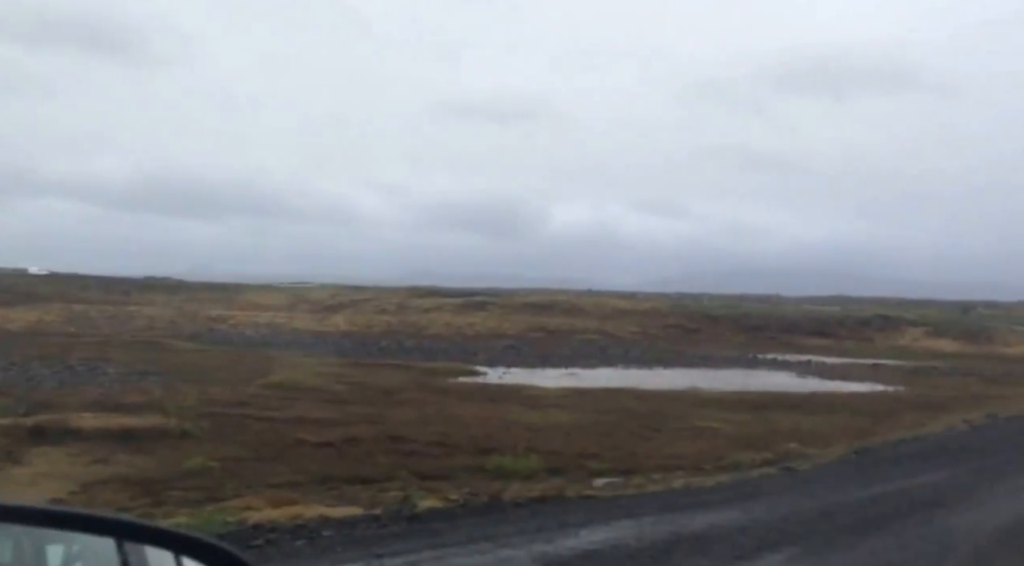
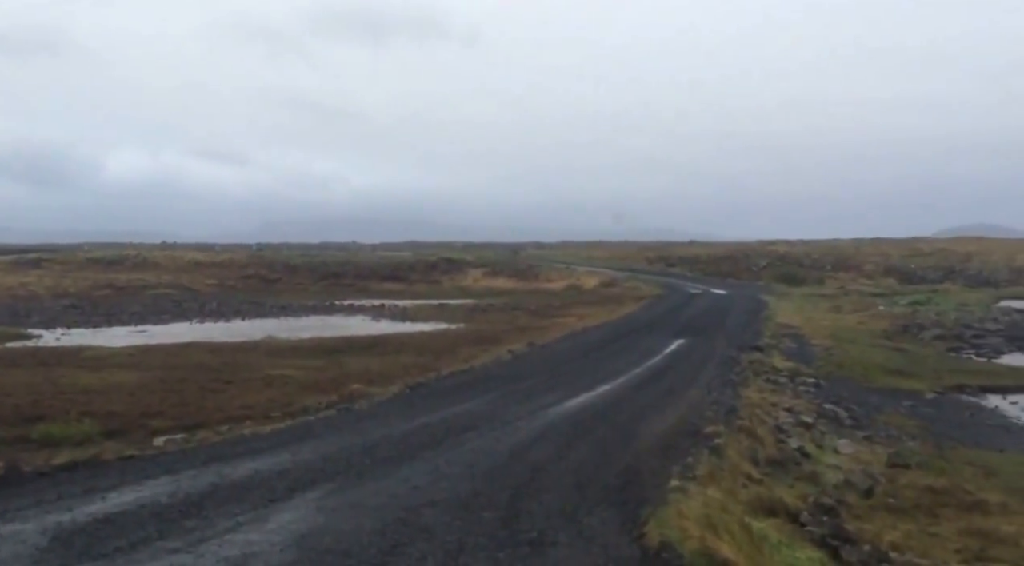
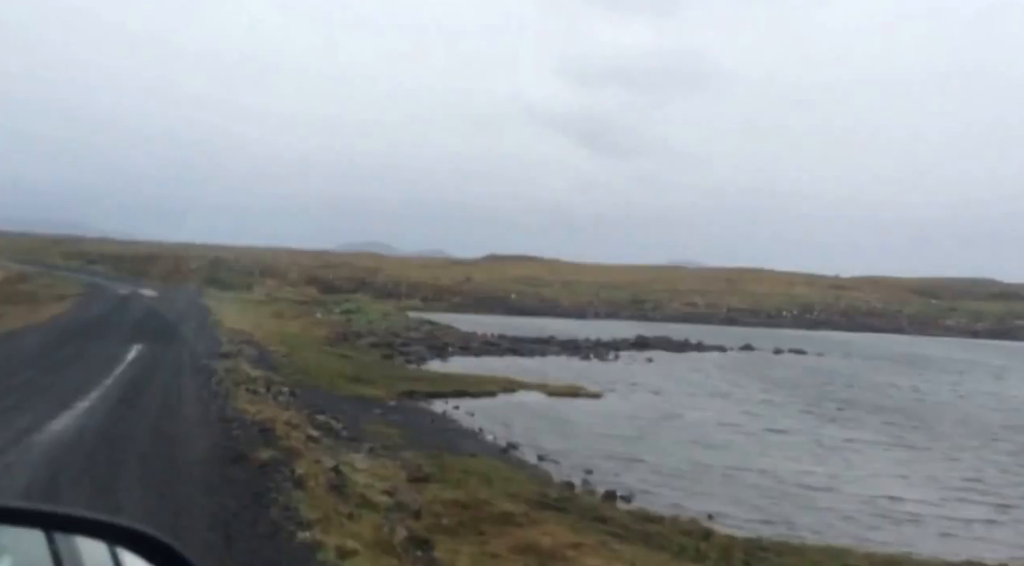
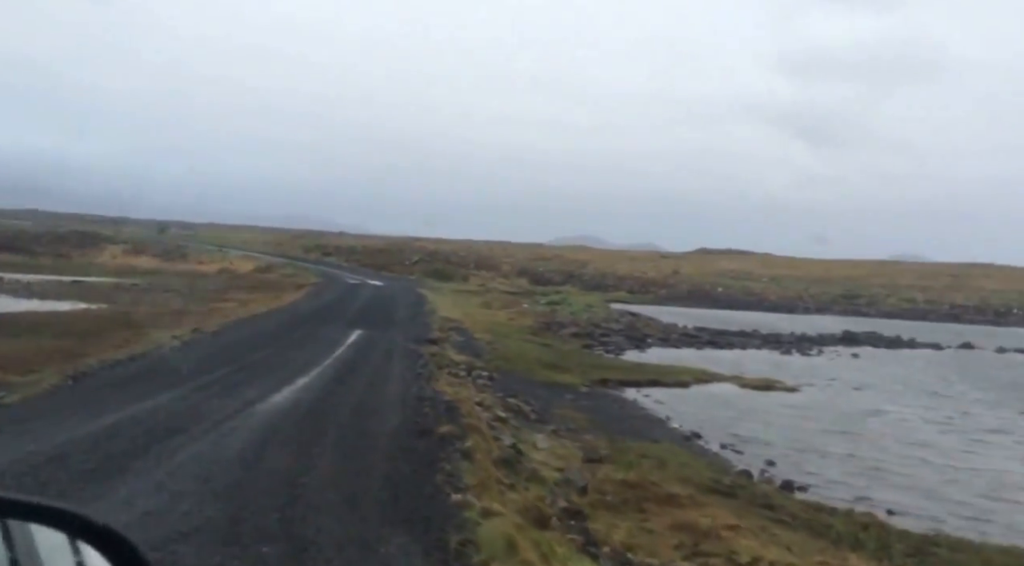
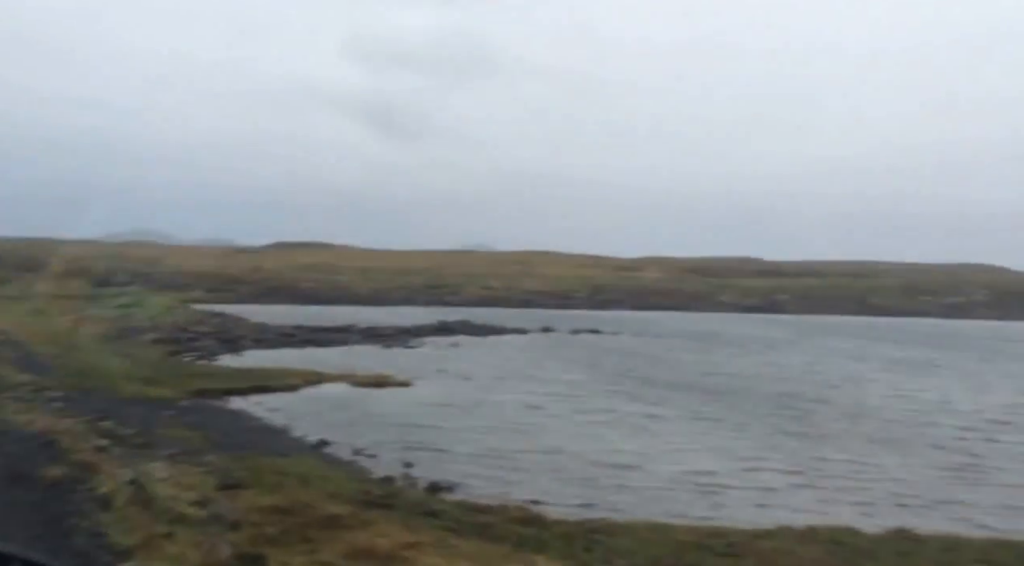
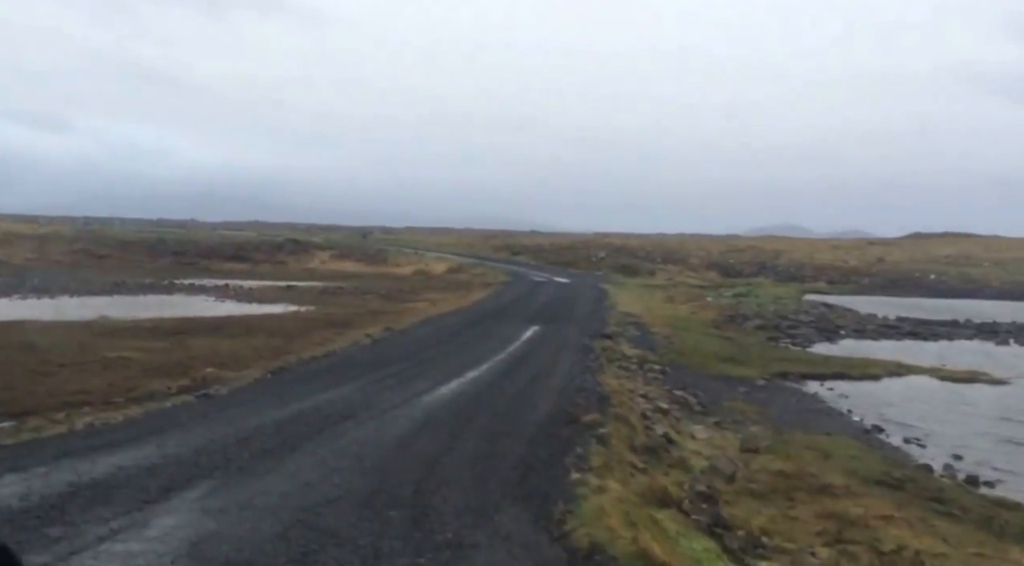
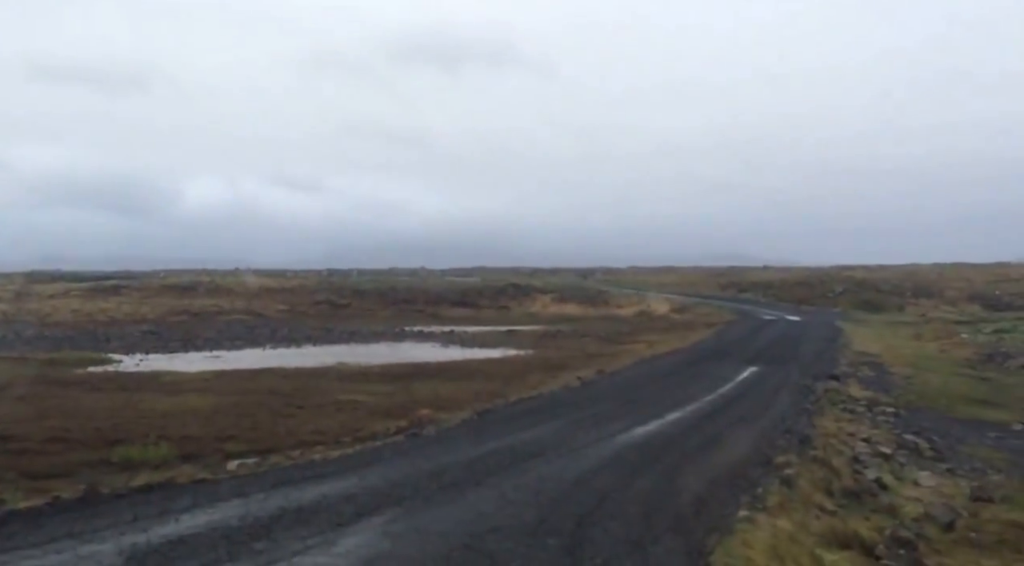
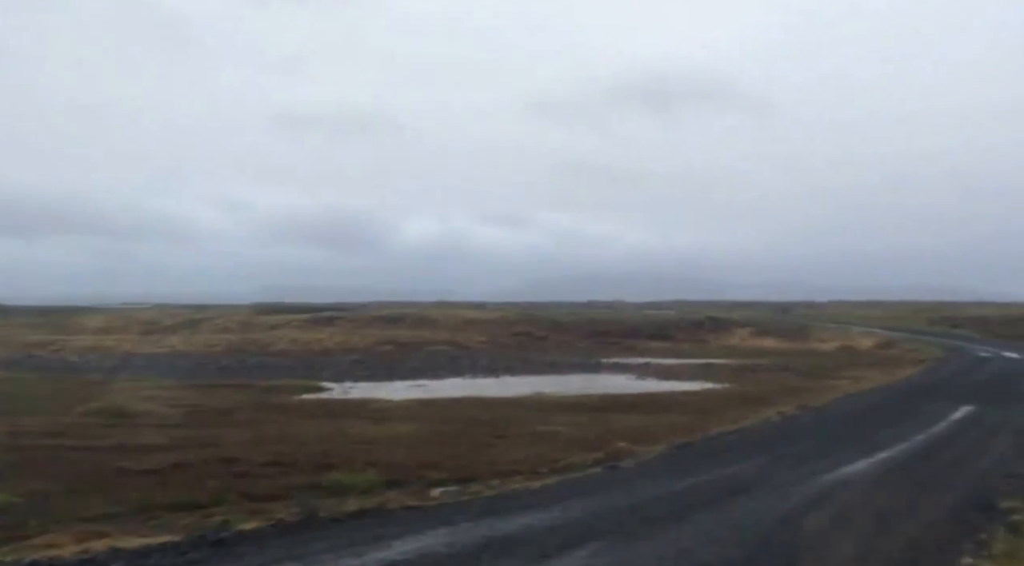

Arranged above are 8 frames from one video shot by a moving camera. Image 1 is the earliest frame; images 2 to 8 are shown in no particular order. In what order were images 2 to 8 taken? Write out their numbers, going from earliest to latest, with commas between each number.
8, 7, 2, 6, 4, 3, 5
